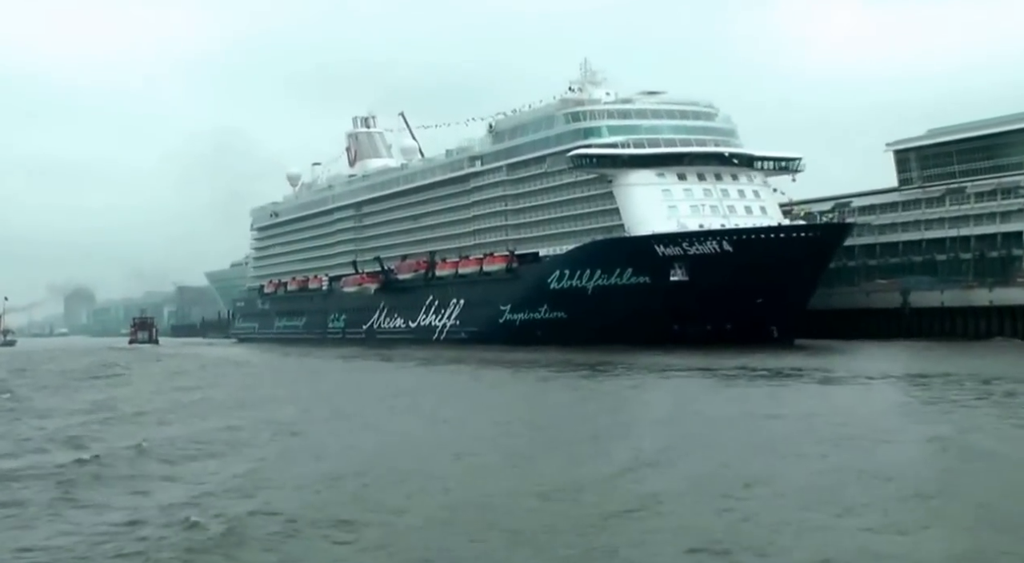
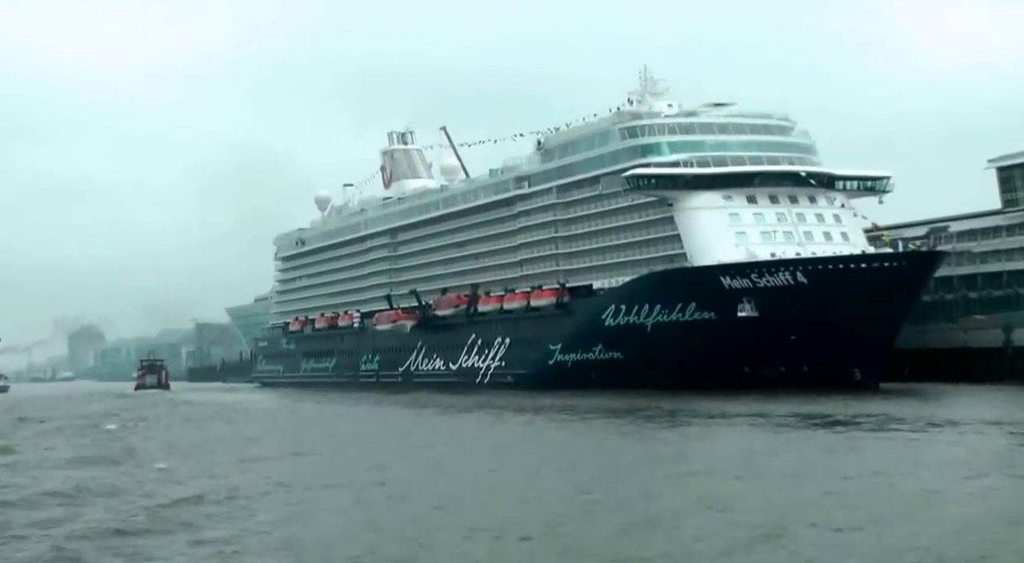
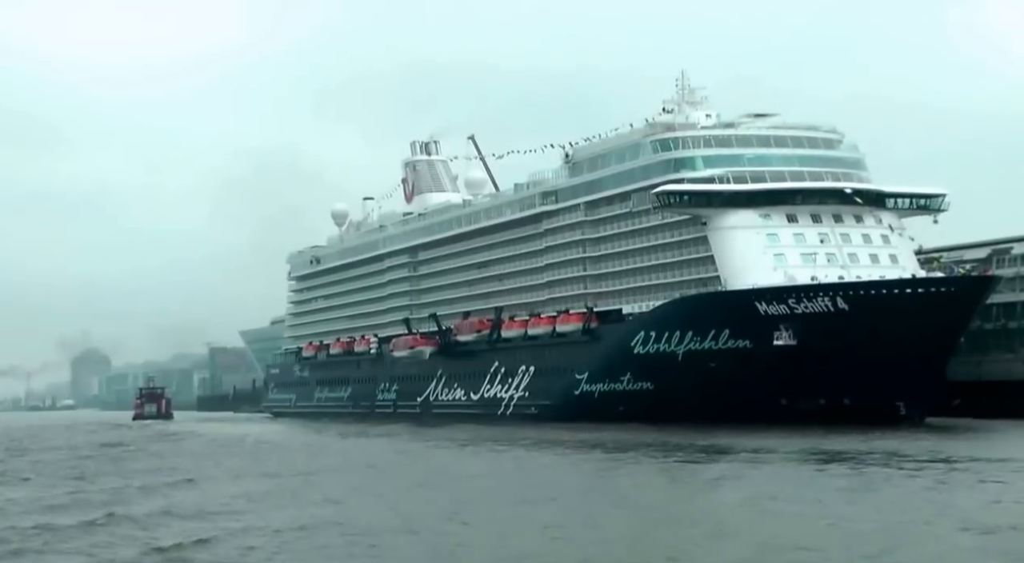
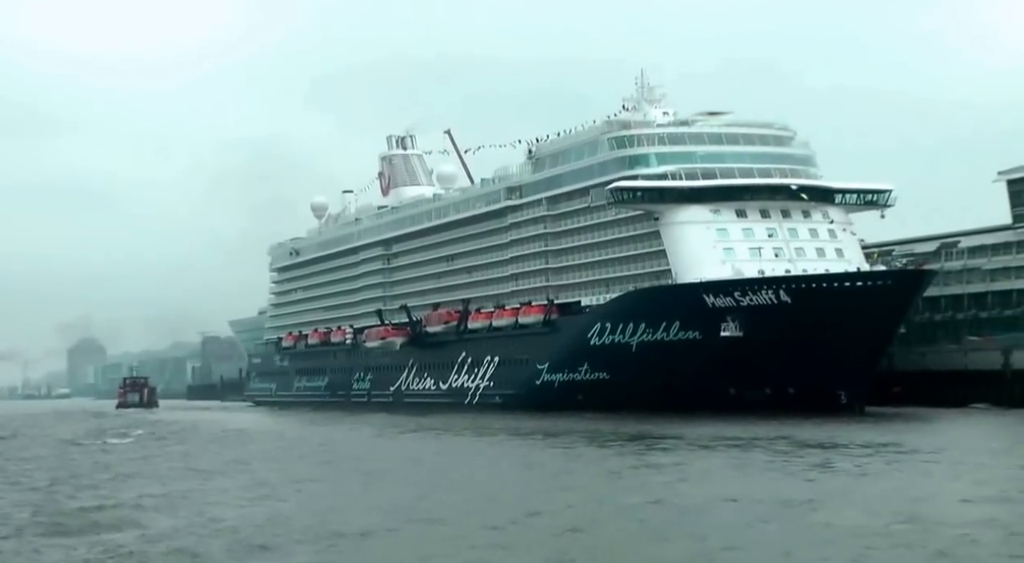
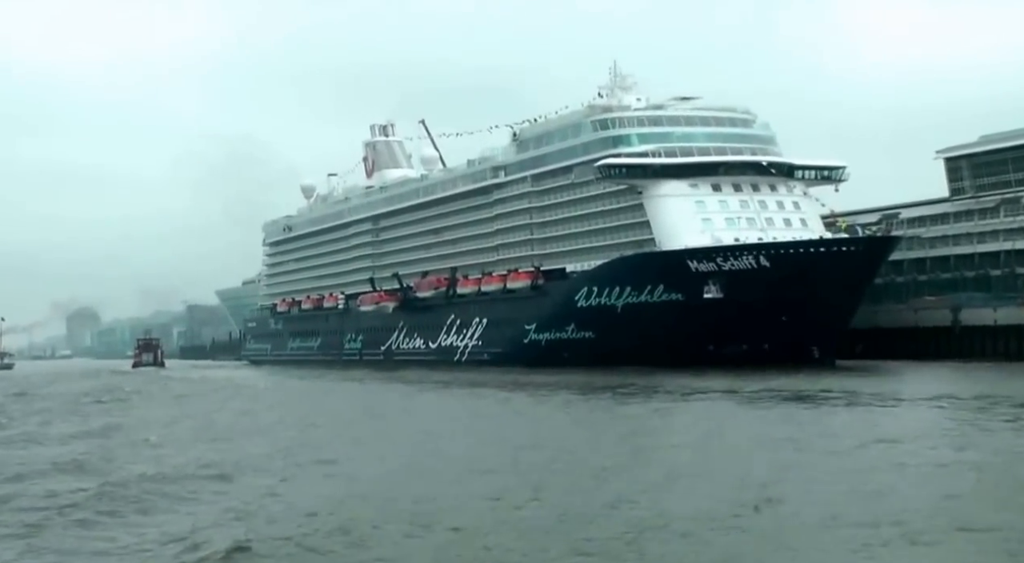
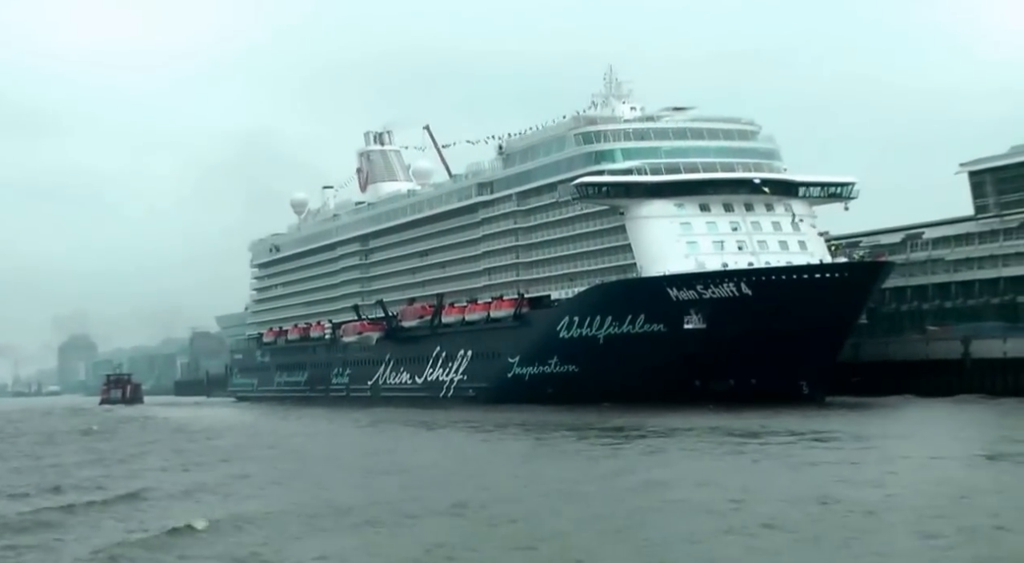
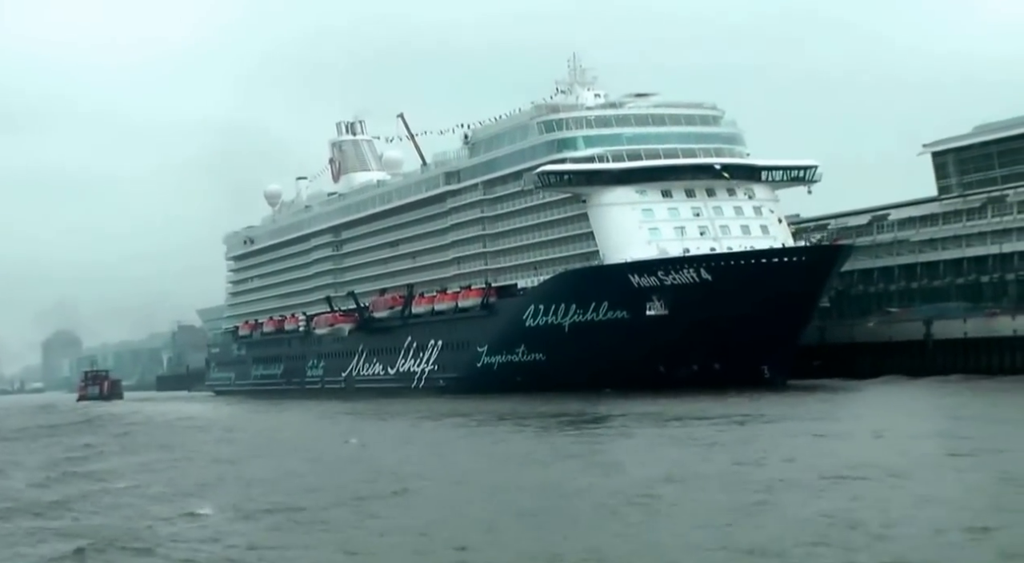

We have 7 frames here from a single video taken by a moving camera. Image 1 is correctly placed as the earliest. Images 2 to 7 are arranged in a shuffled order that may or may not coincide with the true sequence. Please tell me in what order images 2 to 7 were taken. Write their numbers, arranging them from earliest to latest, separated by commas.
5, 2, 3, 4, 6, 7
